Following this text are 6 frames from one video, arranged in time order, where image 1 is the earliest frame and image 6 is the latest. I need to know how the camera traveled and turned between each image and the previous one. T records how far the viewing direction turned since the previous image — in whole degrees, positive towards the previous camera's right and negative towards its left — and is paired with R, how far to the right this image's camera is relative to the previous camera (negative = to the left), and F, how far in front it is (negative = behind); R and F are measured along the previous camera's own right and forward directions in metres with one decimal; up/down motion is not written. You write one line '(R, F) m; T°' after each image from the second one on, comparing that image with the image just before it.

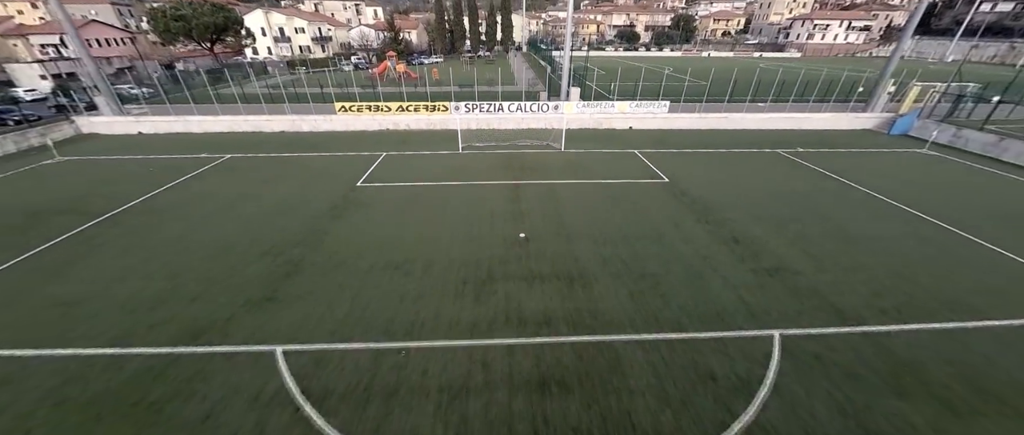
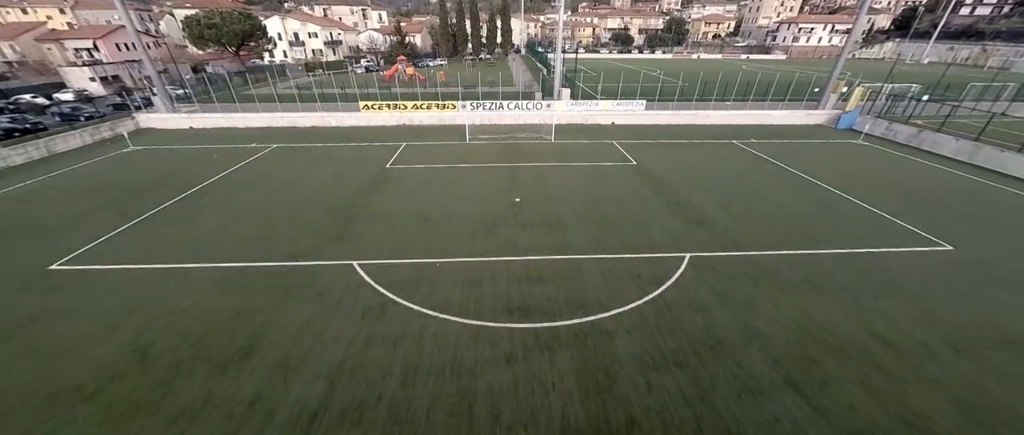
(+0.1, -2.4) m; 0°
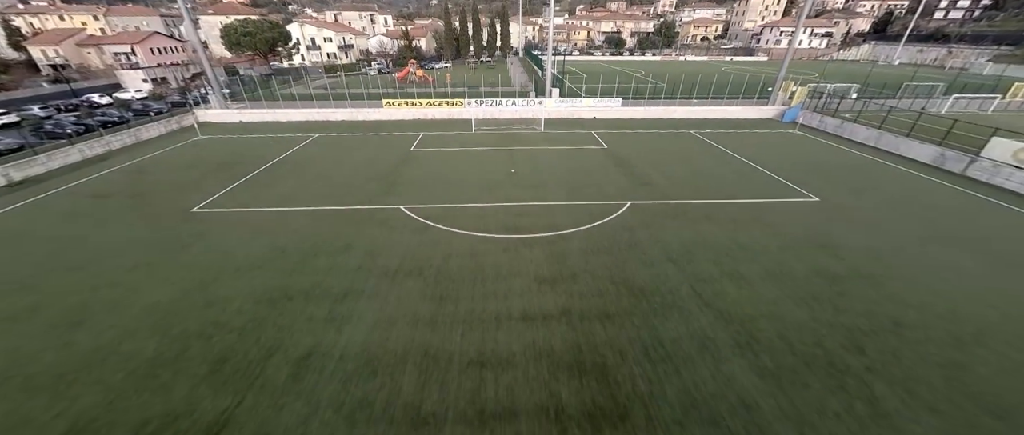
(+0.1, -3.3) m; 0°
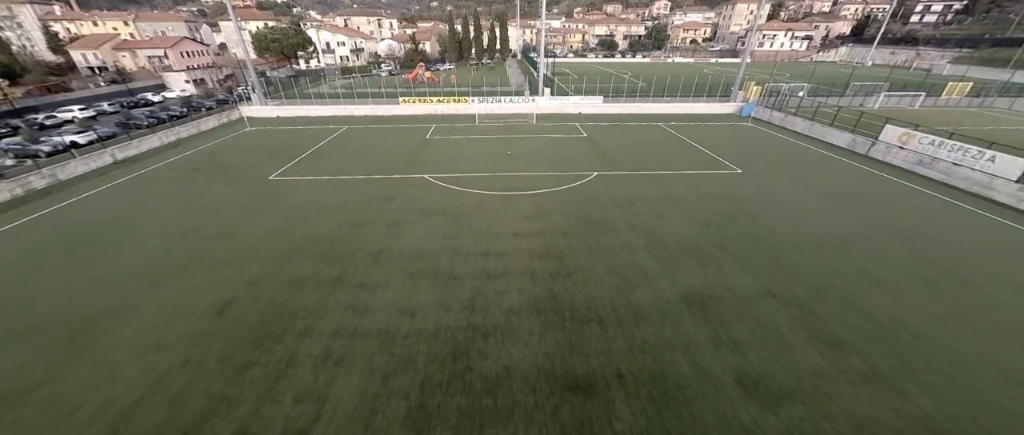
(+0.2, -3.6) m; 0°
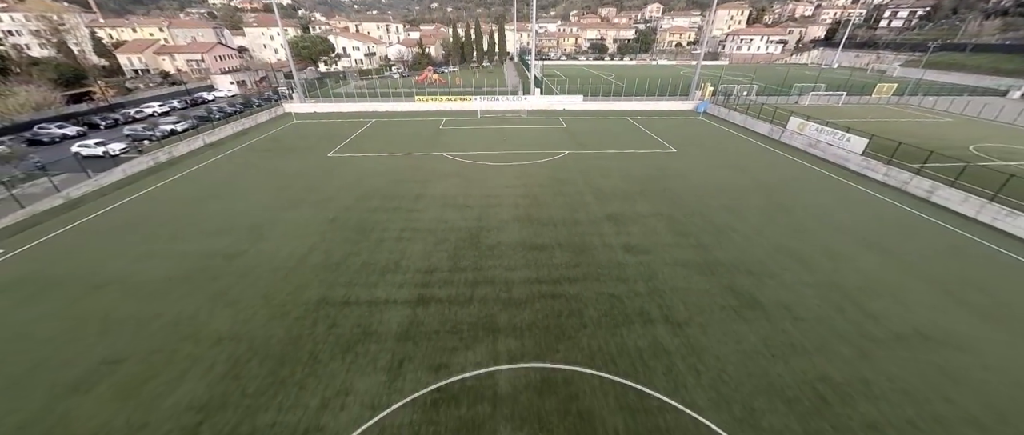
(+0.3, -5.2) m; 0°
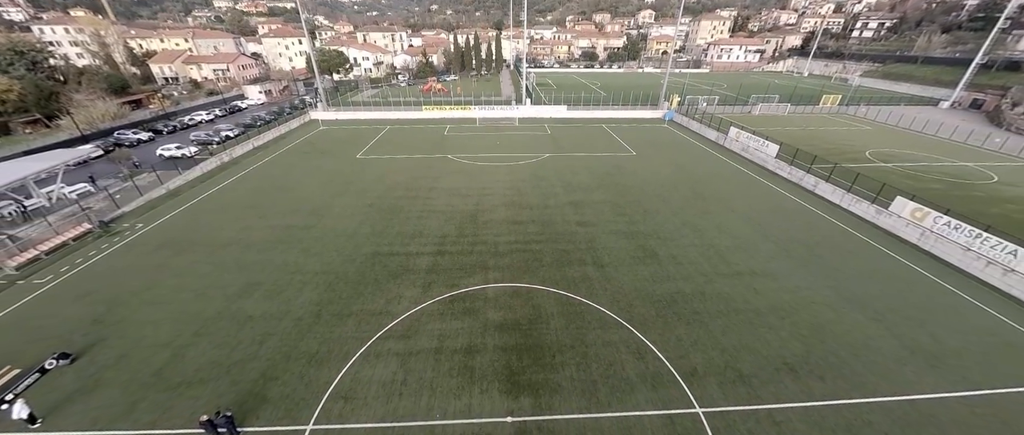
(+0.6, -4.9) m; 0°
